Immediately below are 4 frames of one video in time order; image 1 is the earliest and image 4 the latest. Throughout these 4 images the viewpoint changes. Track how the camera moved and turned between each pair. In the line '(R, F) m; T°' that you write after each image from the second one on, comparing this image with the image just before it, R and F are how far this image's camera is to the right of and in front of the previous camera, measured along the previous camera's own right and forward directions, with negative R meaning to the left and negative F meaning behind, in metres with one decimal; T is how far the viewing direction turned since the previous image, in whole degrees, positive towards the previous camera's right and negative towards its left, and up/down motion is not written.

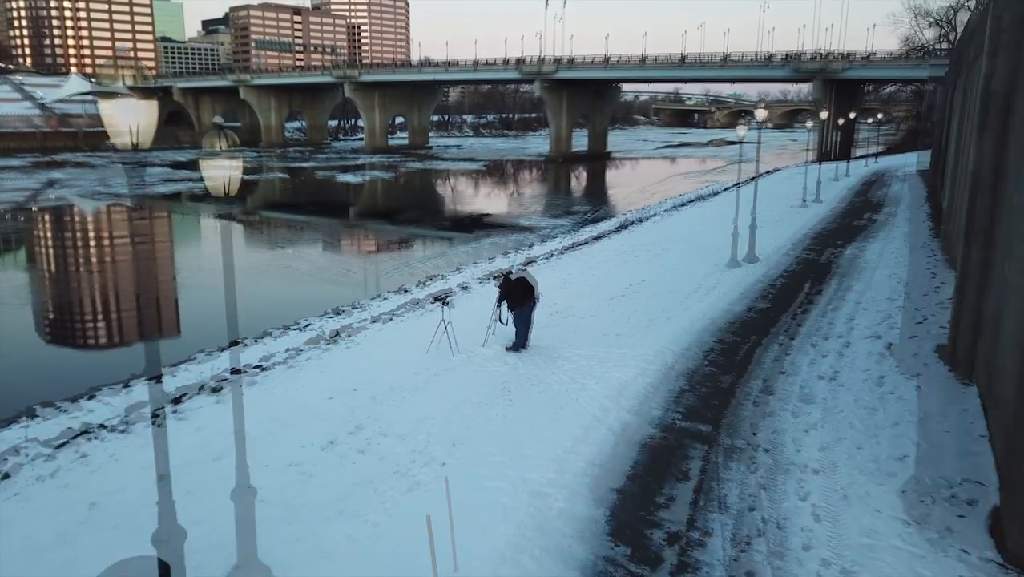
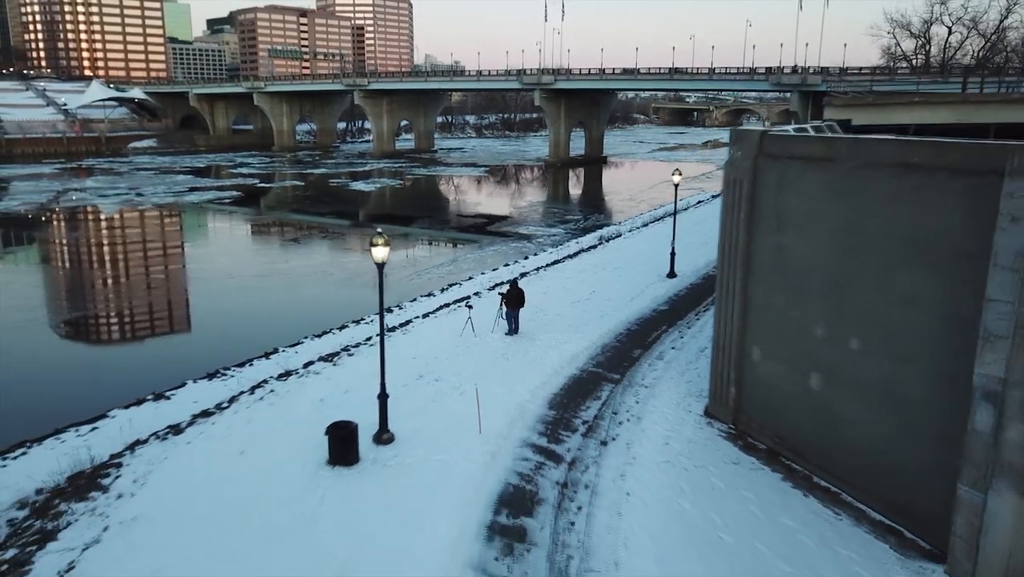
(+0.1, -6.5) m; 0°
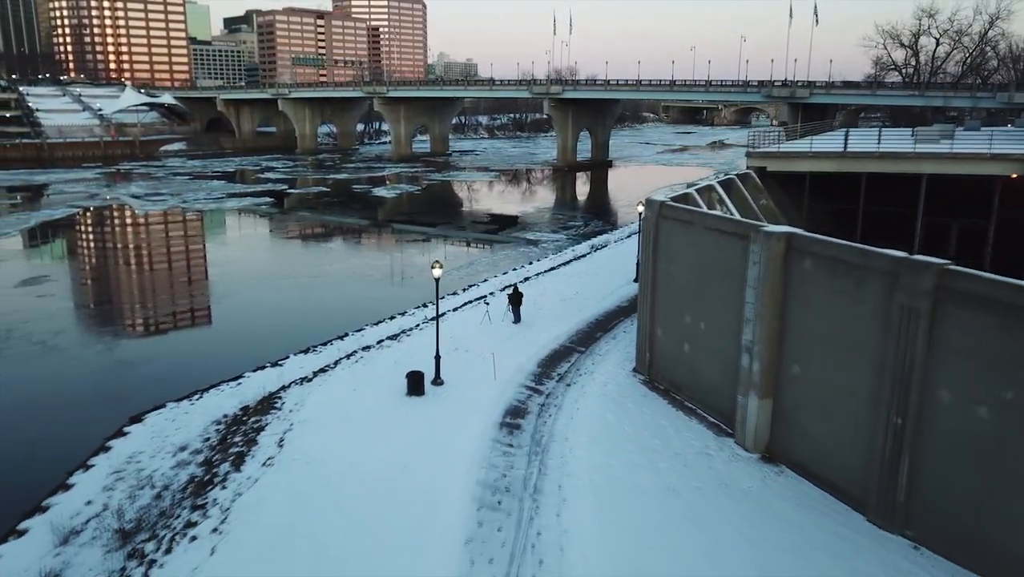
(+0.2, -7.3) m; -1°
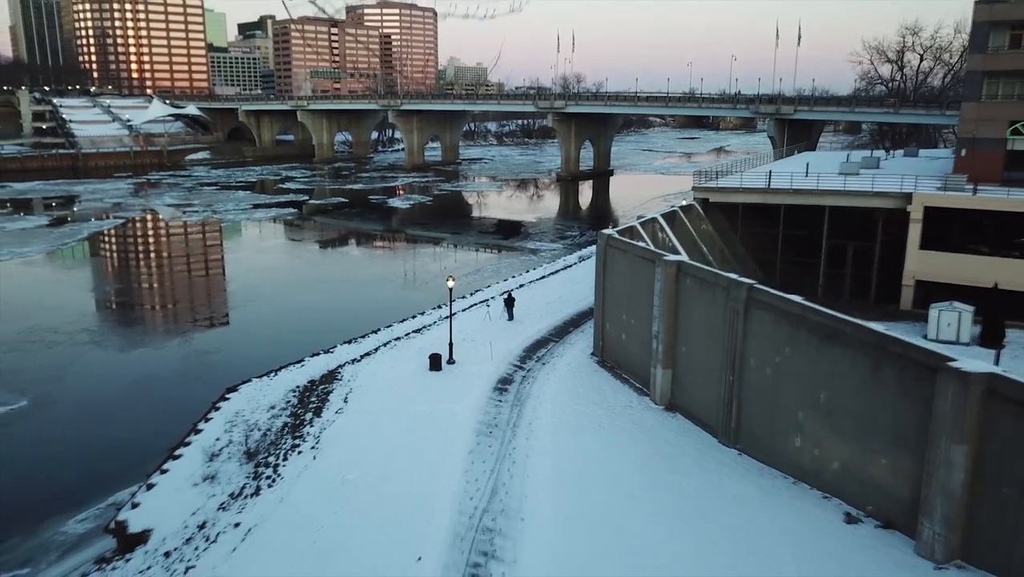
(+0.6, -7.4) m; -1°
